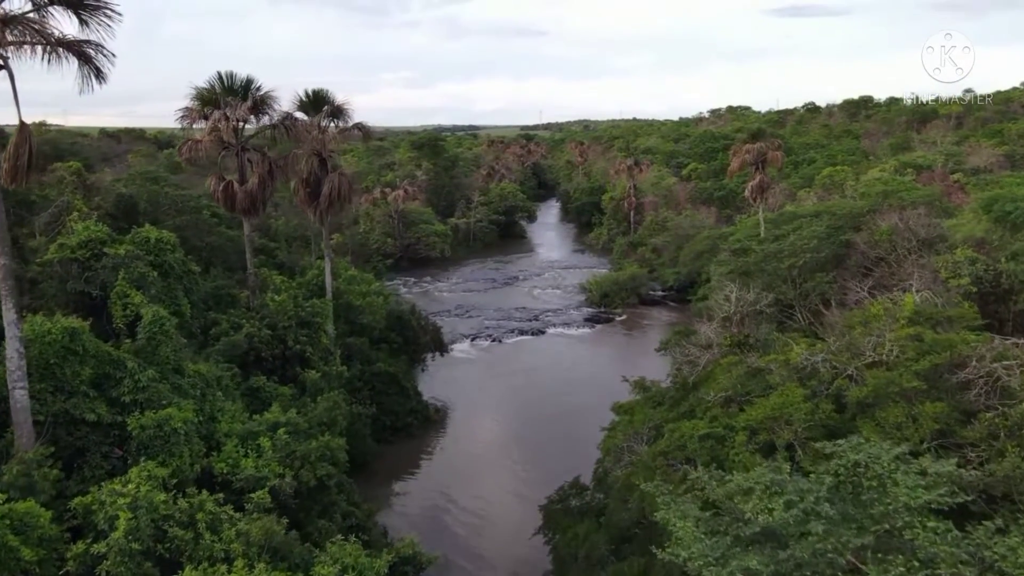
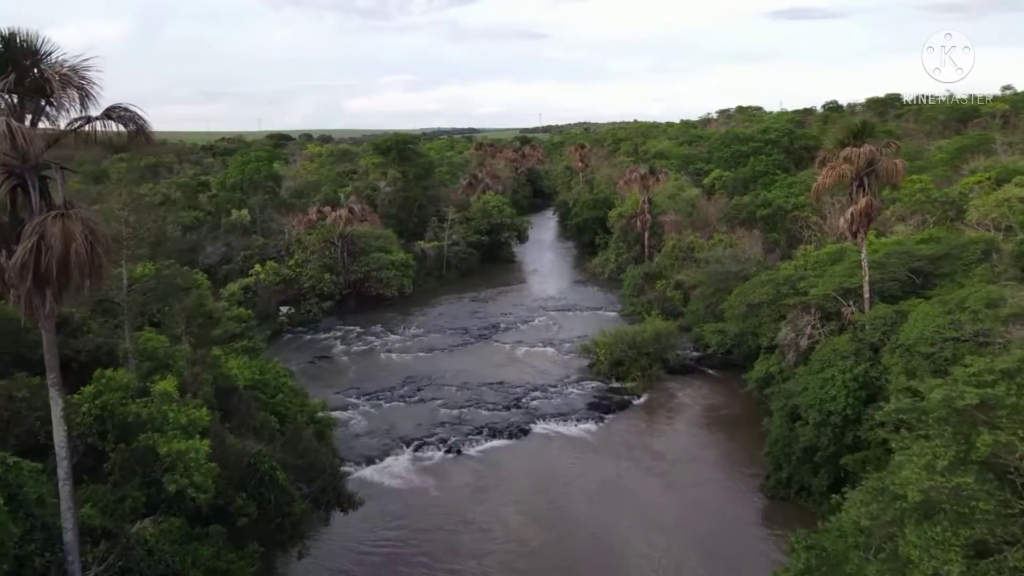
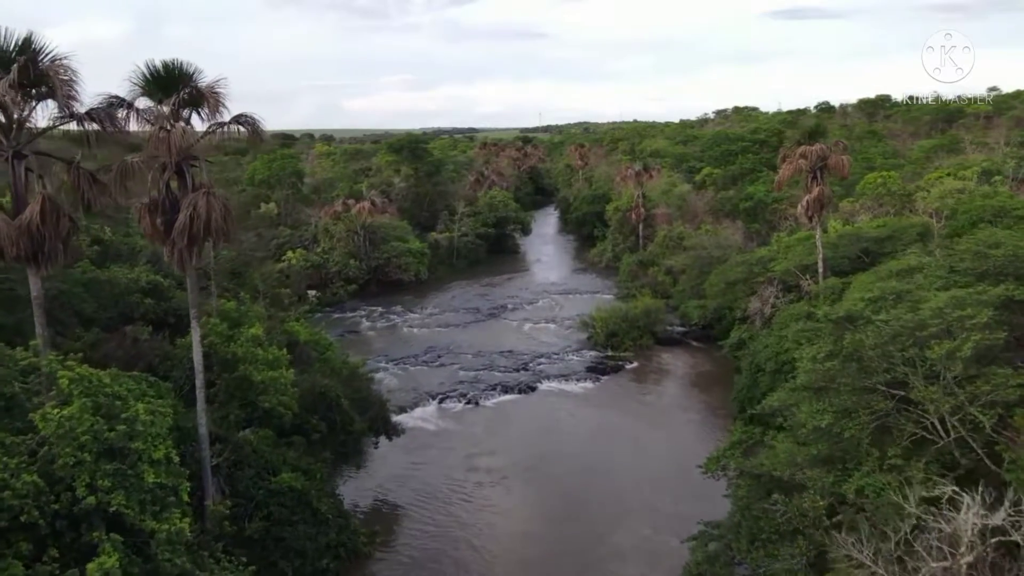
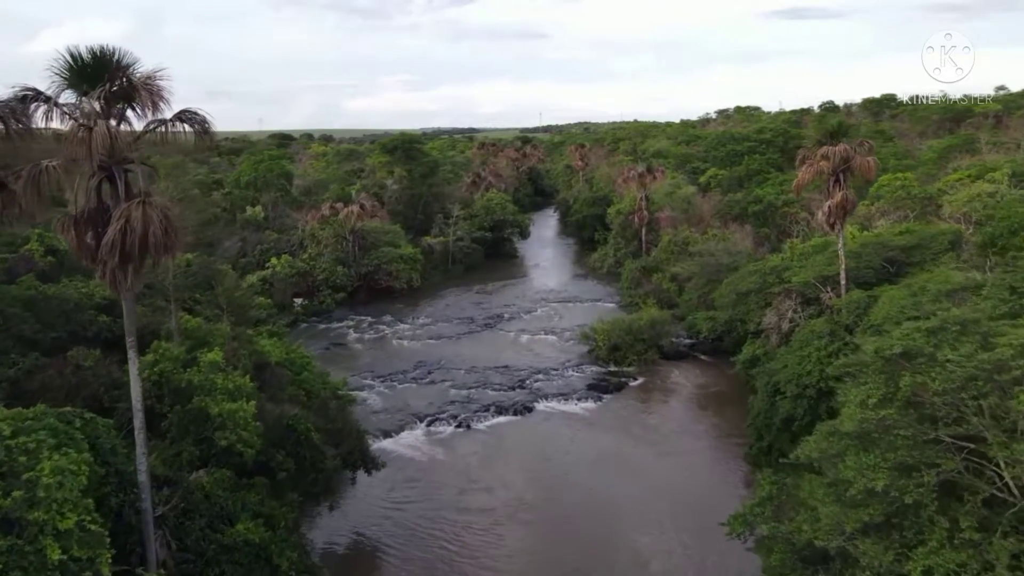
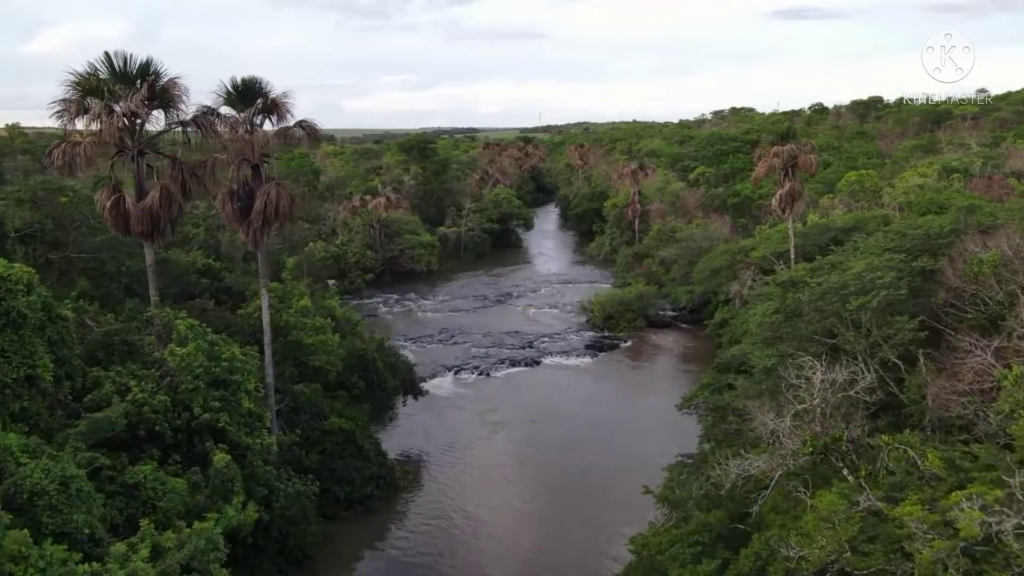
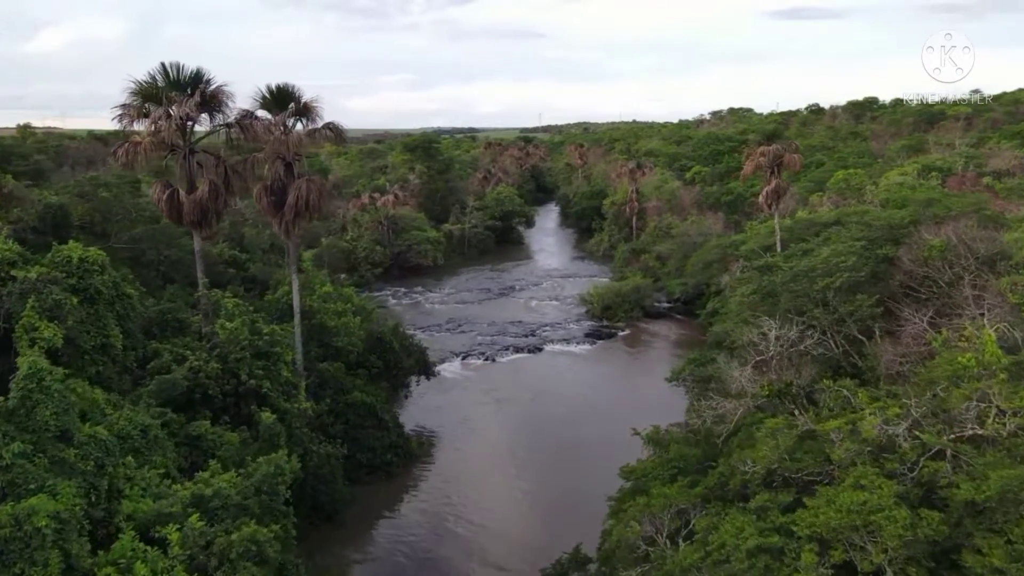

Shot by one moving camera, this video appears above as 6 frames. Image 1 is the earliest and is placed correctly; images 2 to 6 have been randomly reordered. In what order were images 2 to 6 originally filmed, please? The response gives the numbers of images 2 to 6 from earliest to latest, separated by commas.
6, 5, 3, 4, 2
